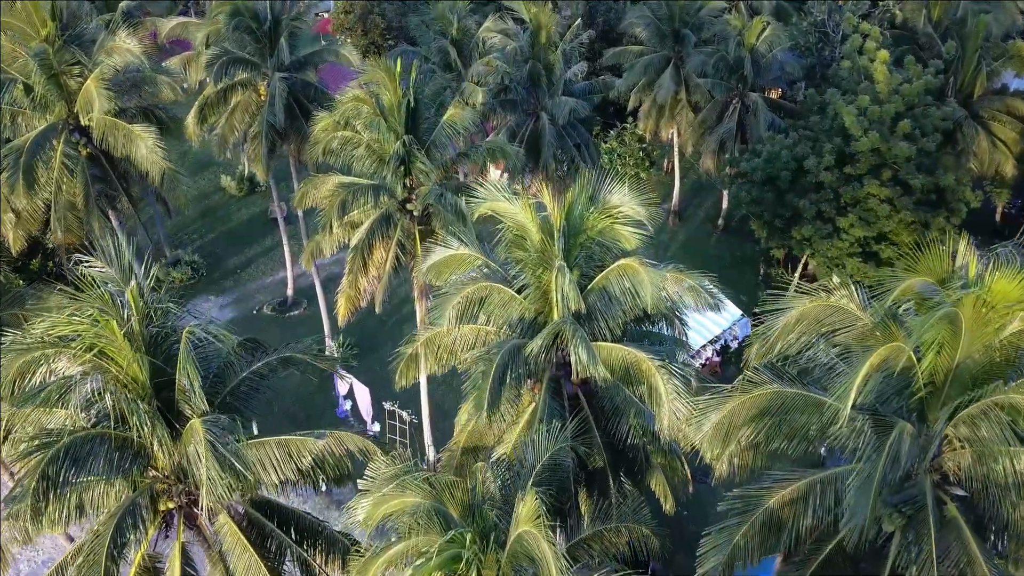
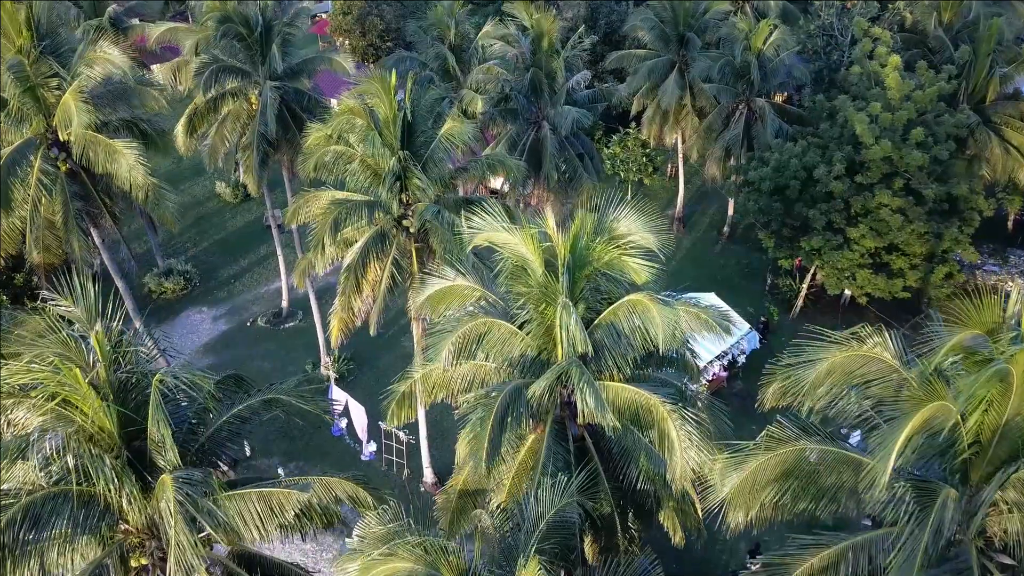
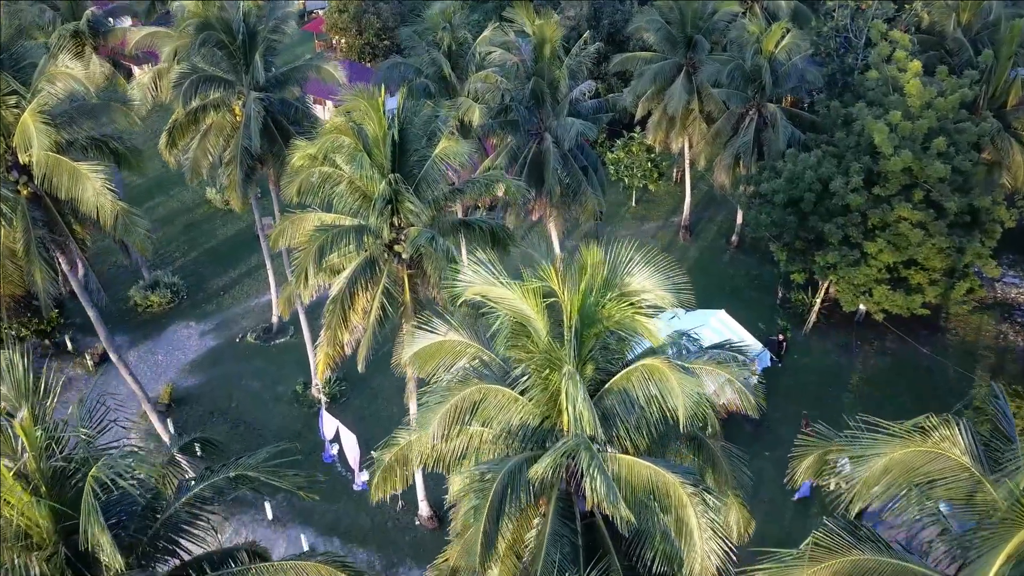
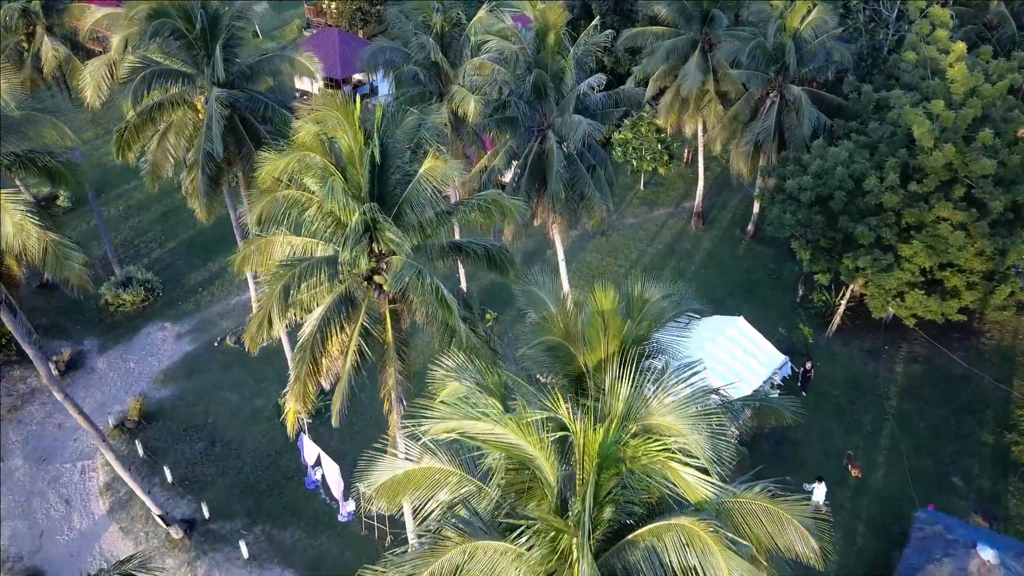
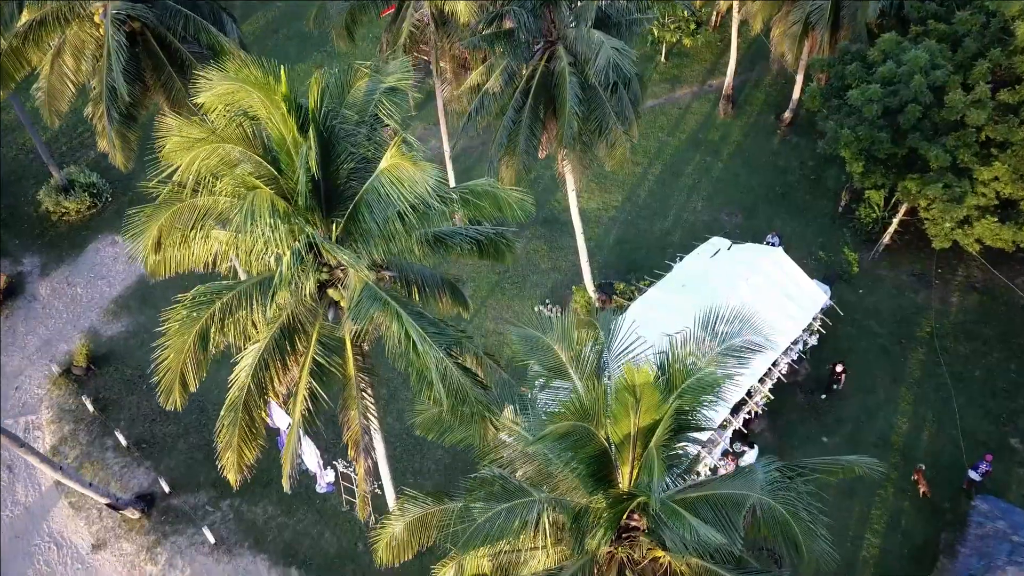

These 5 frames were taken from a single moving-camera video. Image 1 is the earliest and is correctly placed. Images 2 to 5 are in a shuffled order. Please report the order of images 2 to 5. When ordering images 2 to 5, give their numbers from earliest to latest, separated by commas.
2, 3, 4, 5
